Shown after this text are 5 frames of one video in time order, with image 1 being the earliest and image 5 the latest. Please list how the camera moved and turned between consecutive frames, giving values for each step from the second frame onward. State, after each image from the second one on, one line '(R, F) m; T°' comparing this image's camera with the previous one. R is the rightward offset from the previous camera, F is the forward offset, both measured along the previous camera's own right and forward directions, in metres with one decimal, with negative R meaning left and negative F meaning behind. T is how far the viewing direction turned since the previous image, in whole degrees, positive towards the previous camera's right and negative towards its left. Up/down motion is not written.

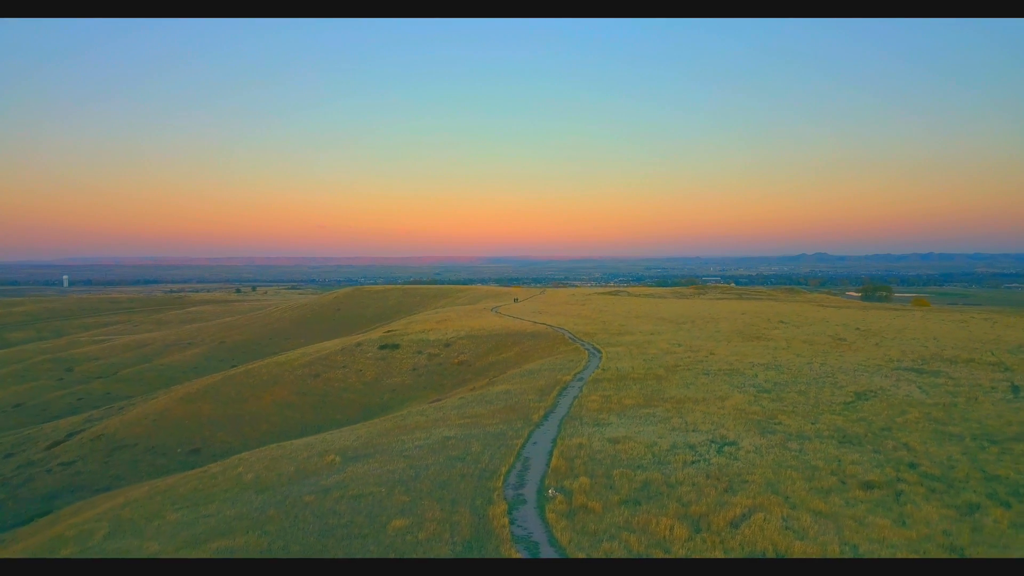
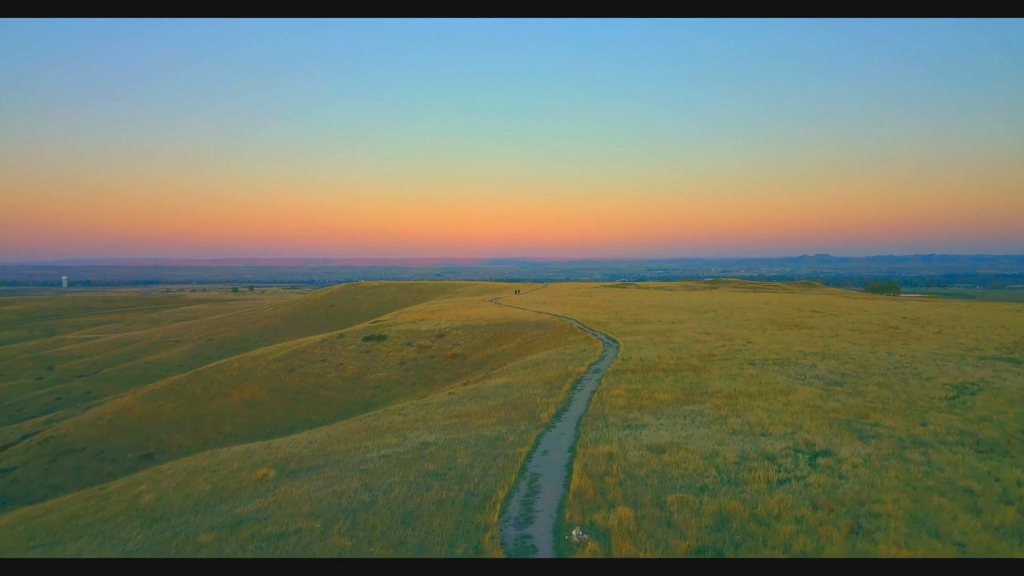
(0.0, +6.5) m; 0°
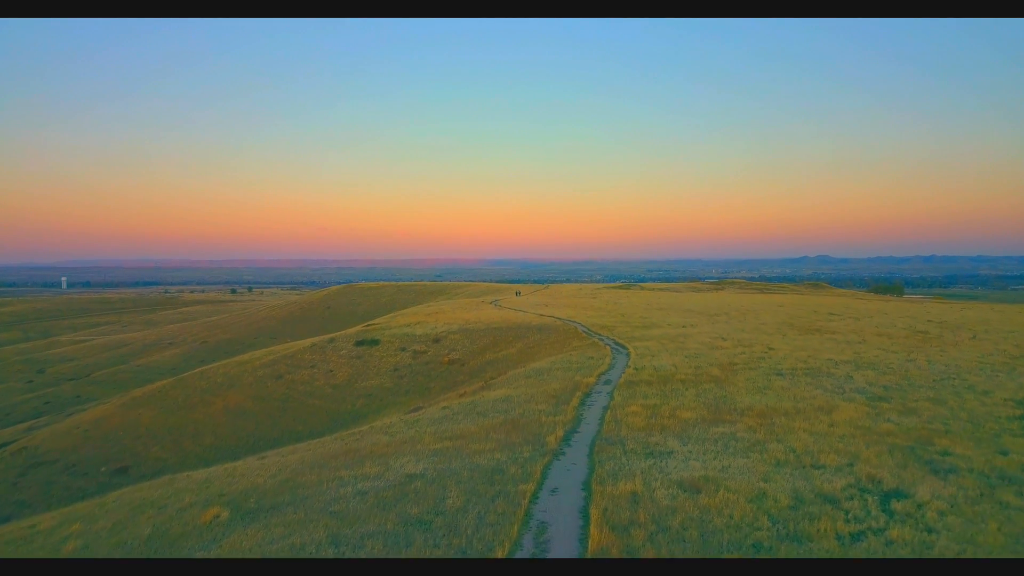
(0.0, +2.9) m; 0°
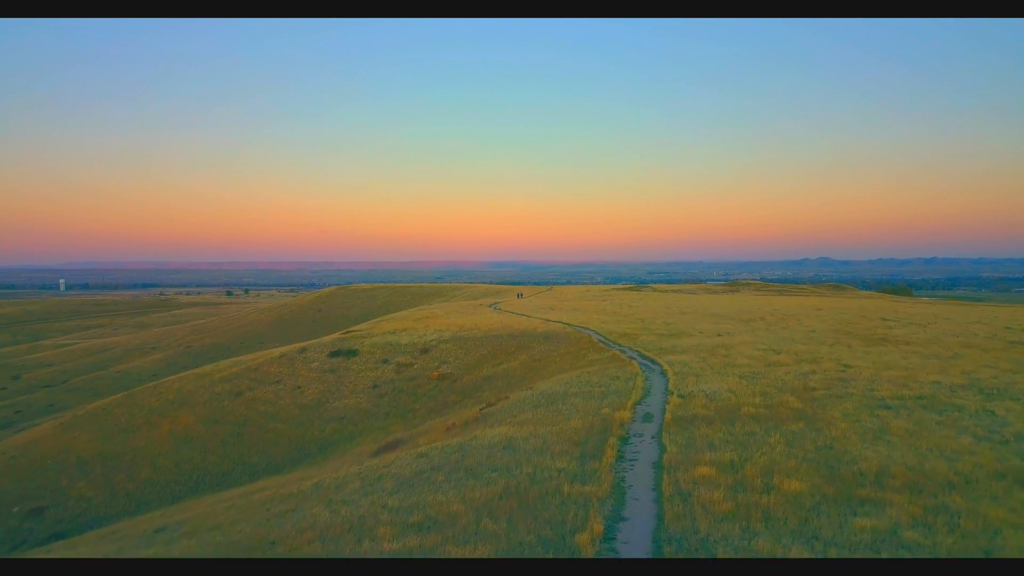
(-0.1, +7.2) m; 0°
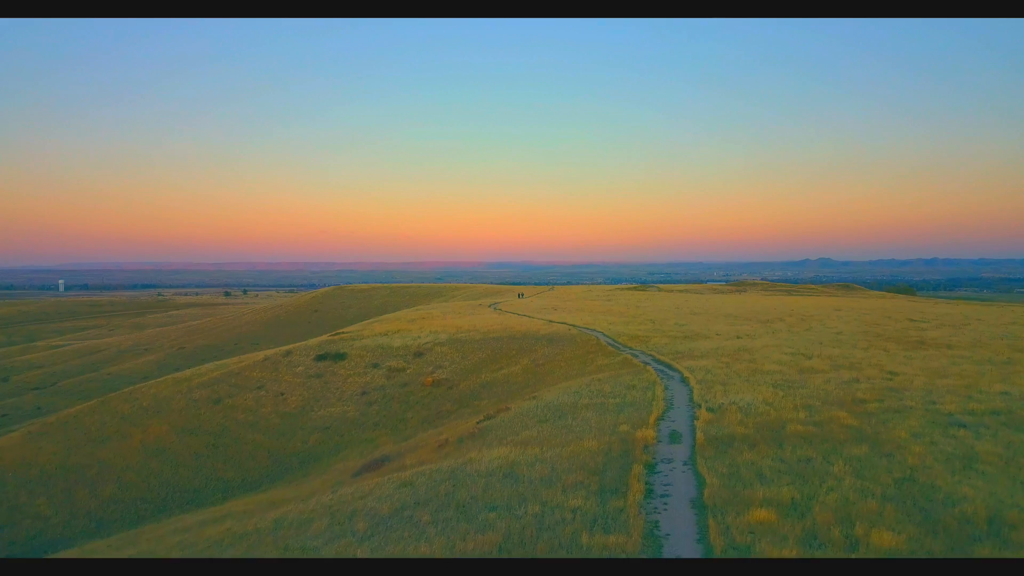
(-0.1, +3.0) m; 0°
